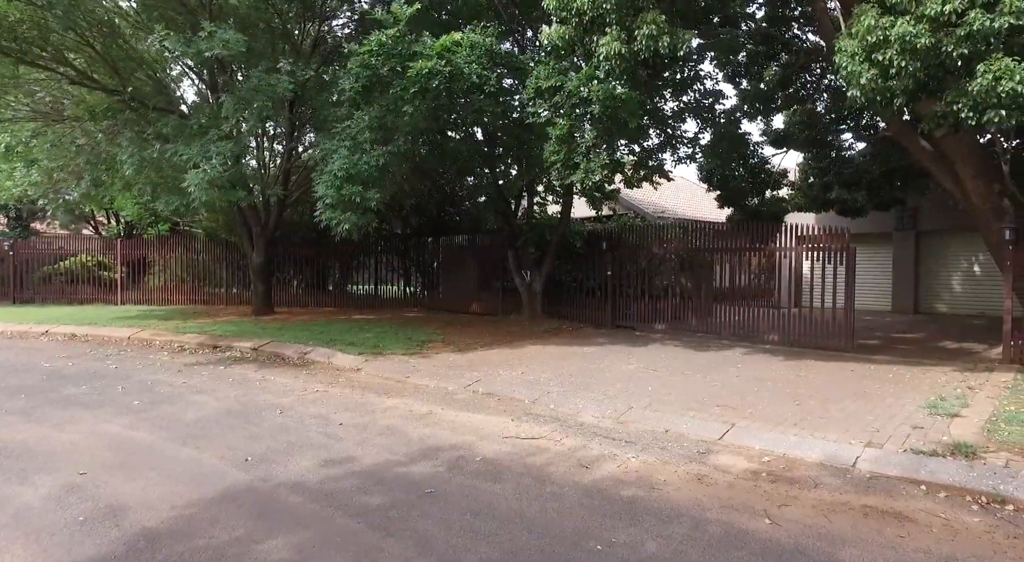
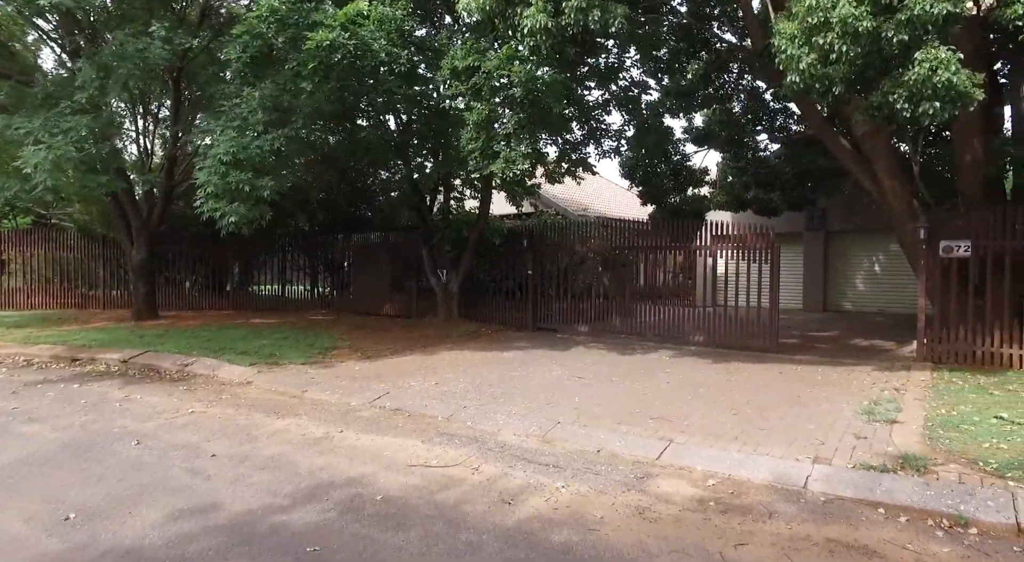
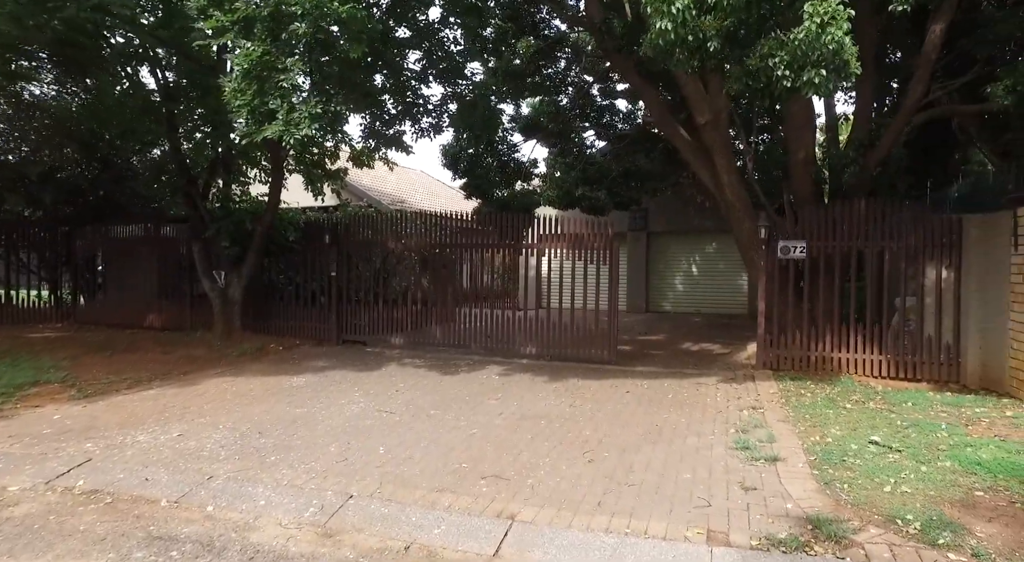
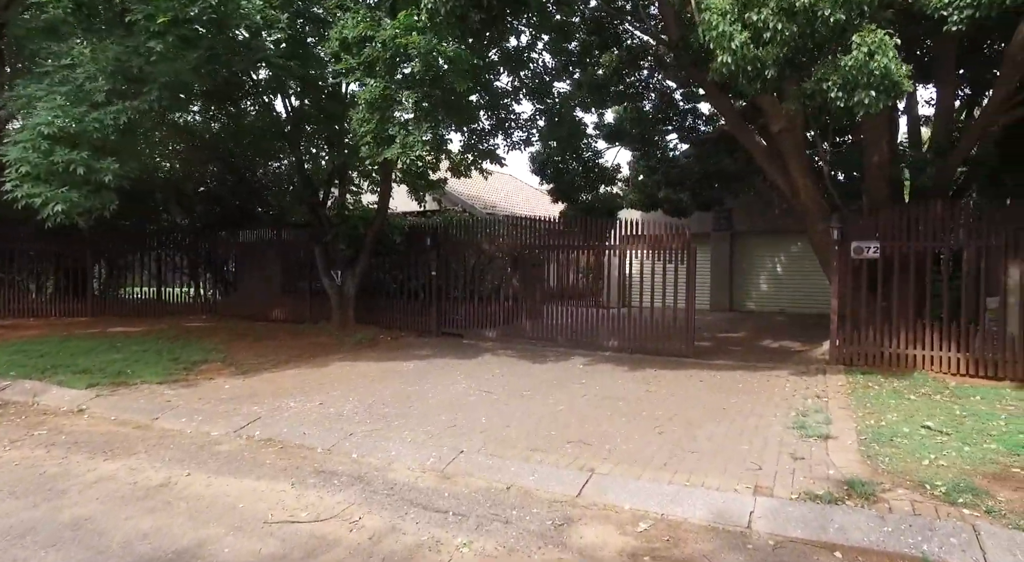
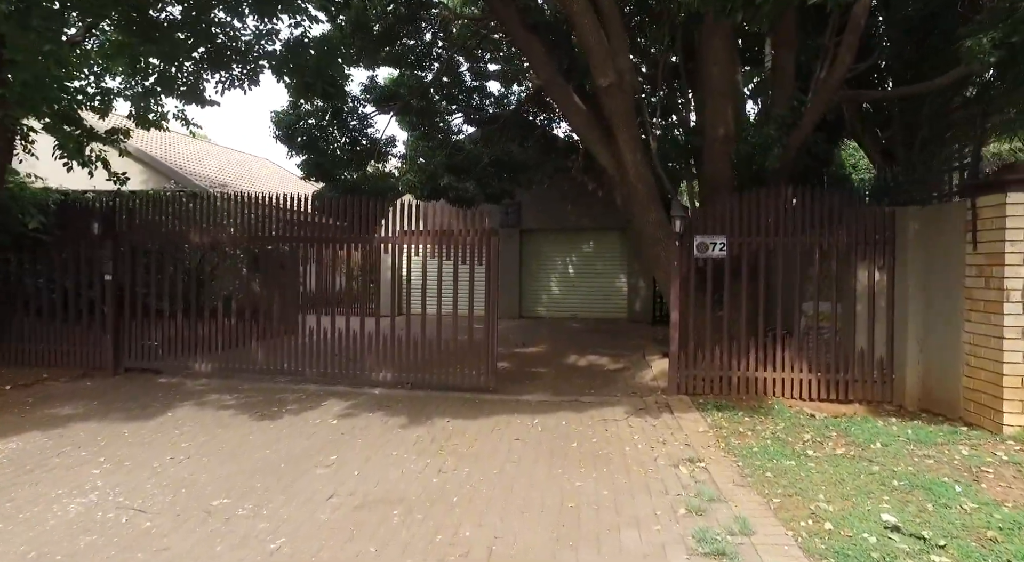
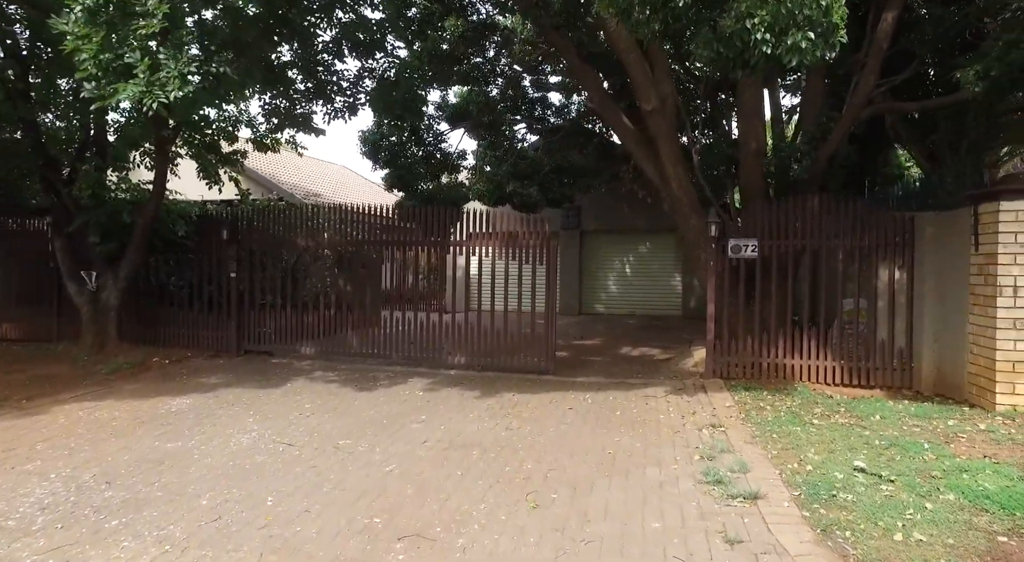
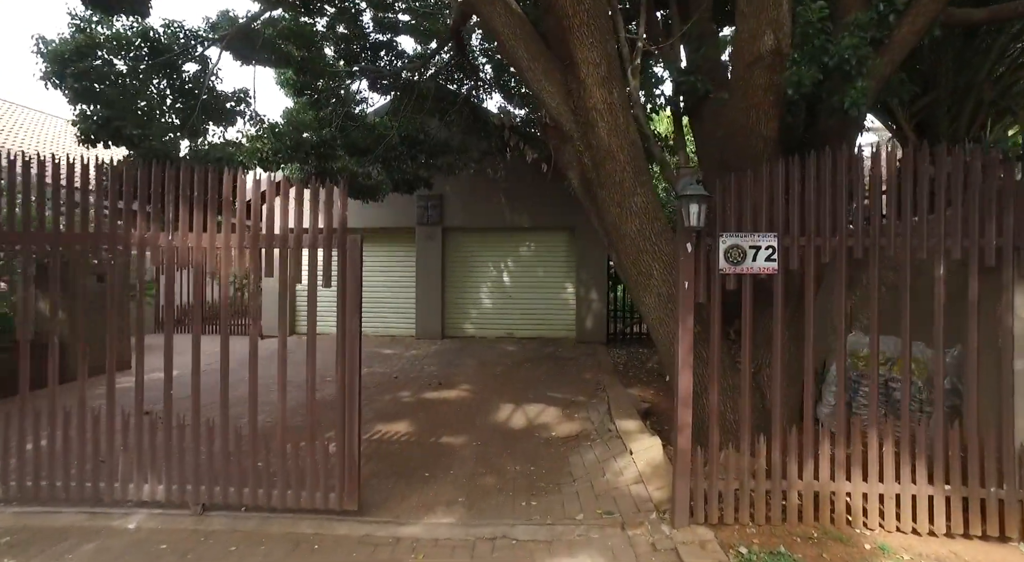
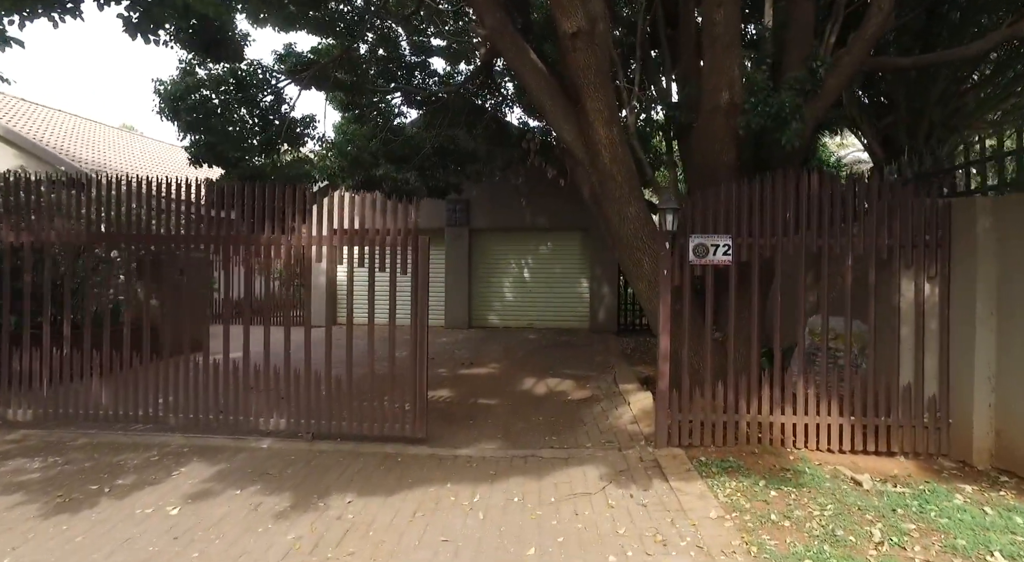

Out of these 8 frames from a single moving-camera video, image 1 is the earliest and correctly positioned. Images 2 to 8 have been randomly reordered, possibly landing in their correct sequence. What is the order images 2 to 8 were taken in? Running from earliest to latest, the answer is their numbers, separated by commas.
2, 4, 3, 6, 5, 8, 7
